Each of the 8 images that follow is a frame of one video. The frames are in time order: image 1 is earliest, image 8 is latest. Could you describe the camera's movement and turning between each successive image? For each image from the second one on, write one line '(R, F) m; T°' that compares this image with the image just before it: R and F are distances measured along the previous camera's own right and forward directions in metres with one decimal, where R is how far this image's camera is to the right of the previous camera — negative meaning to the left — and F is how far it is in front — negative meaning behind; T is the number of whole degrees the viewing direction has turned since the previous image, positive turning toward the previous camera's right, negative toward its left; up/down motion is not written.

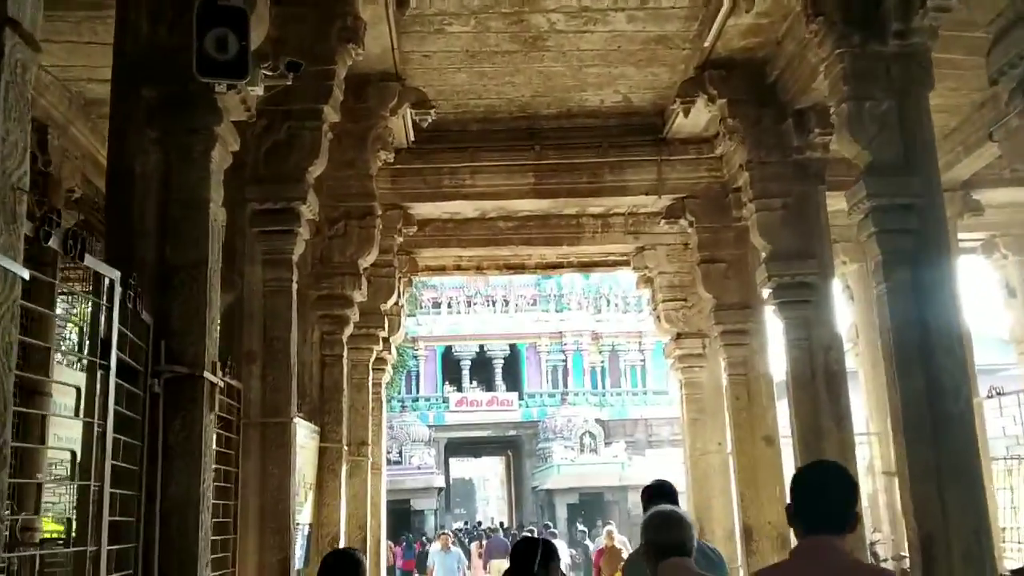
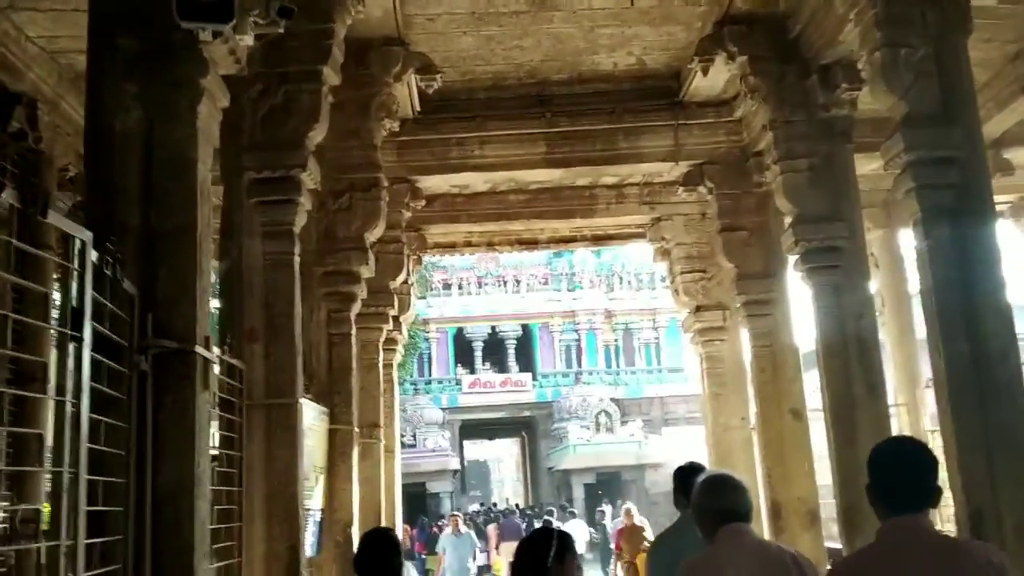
(0.0, +0.3) m; -1°
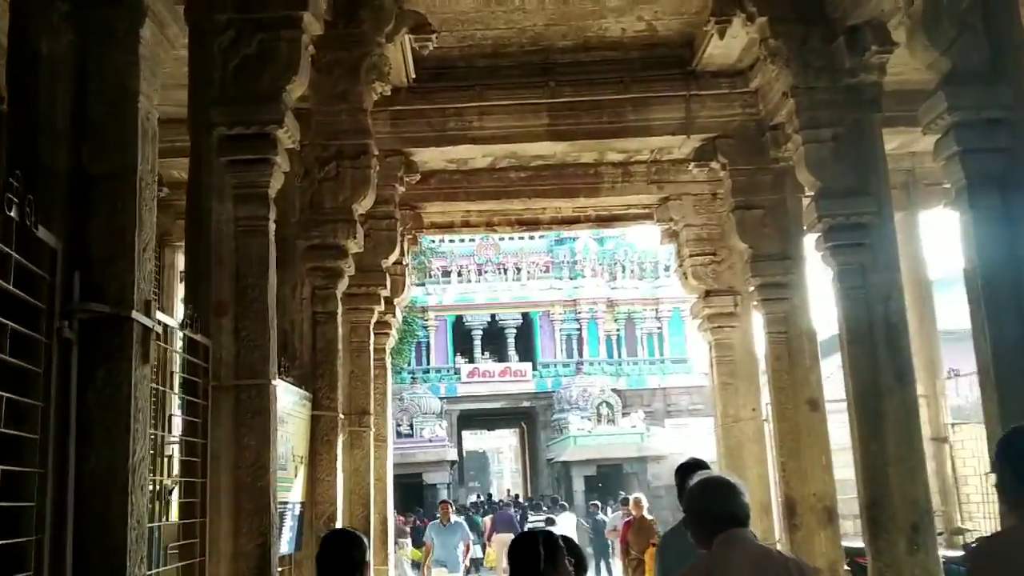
(0.0, +0.4) m; 0°
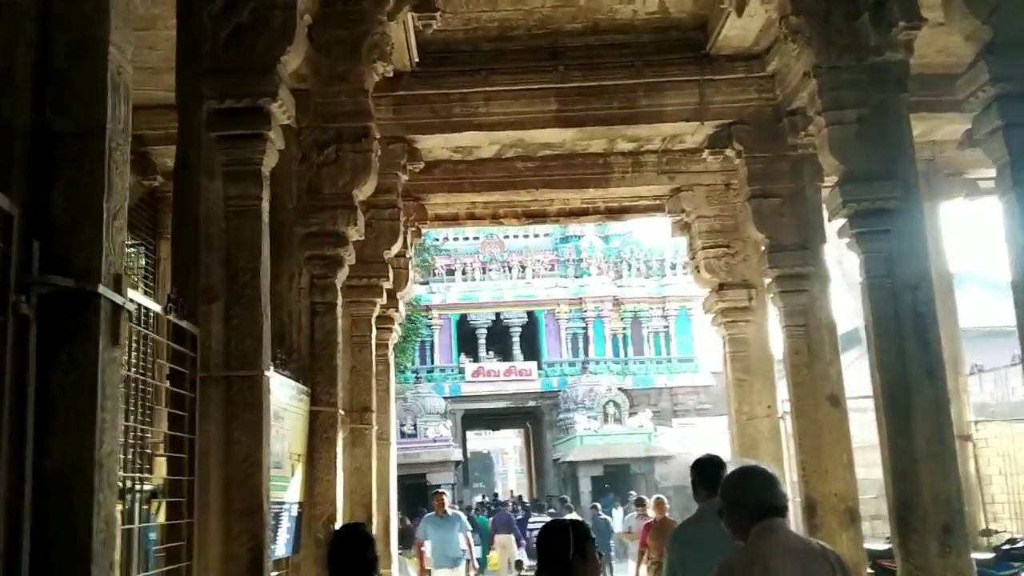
(0.0, +0.3) m; 0°
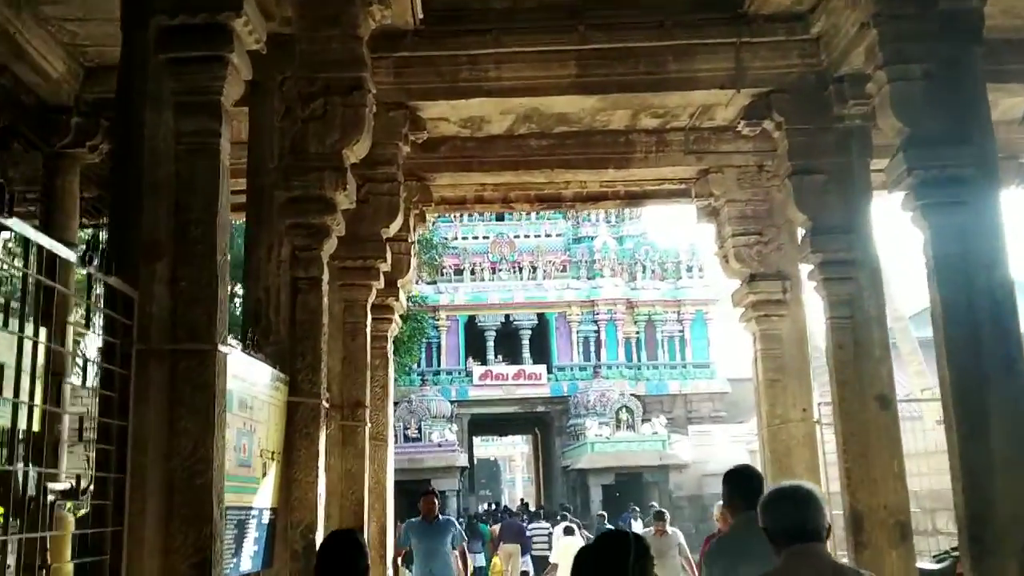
(0.0, +0.7) m; -1°
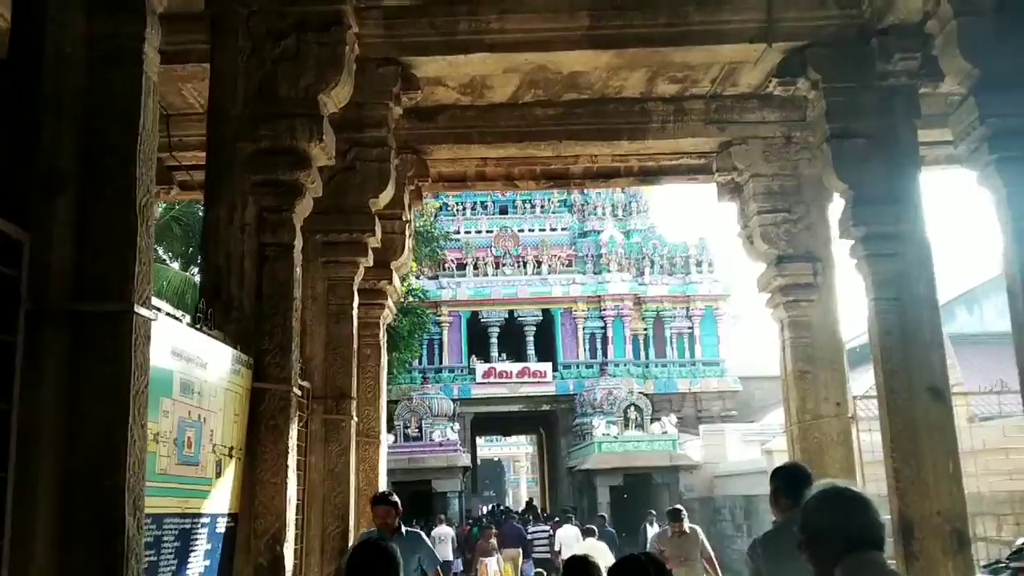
(0.0, +0.6) m; 0°
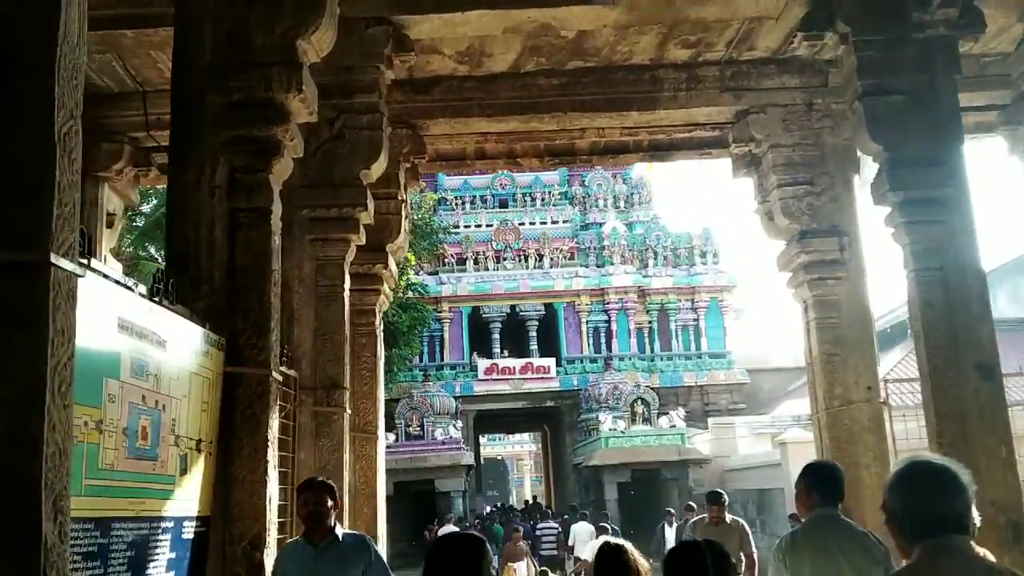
(0.0, +0.4) m; 0°
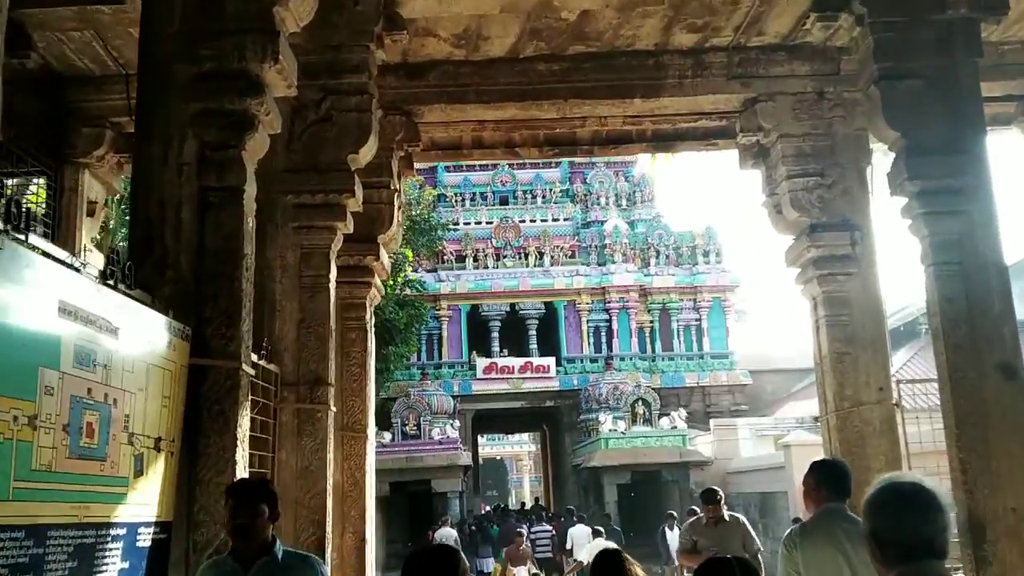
(0.0, +0.3) m; 0°
